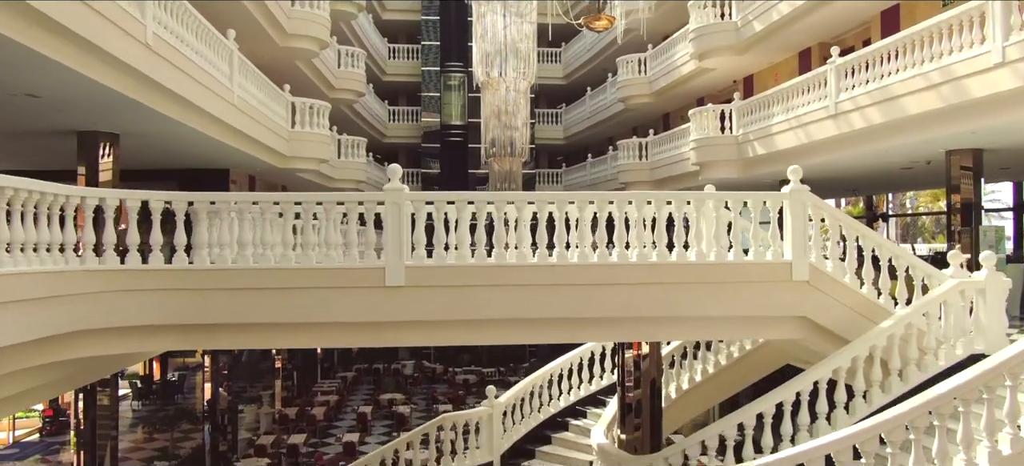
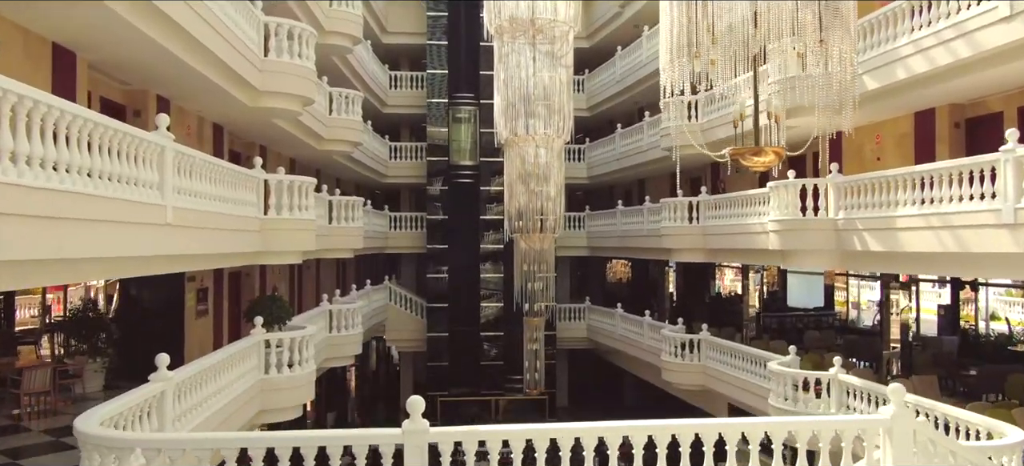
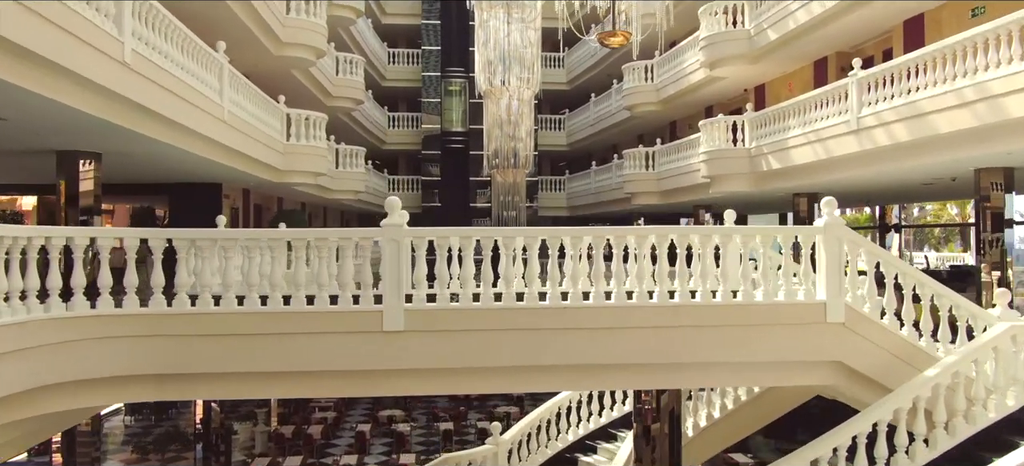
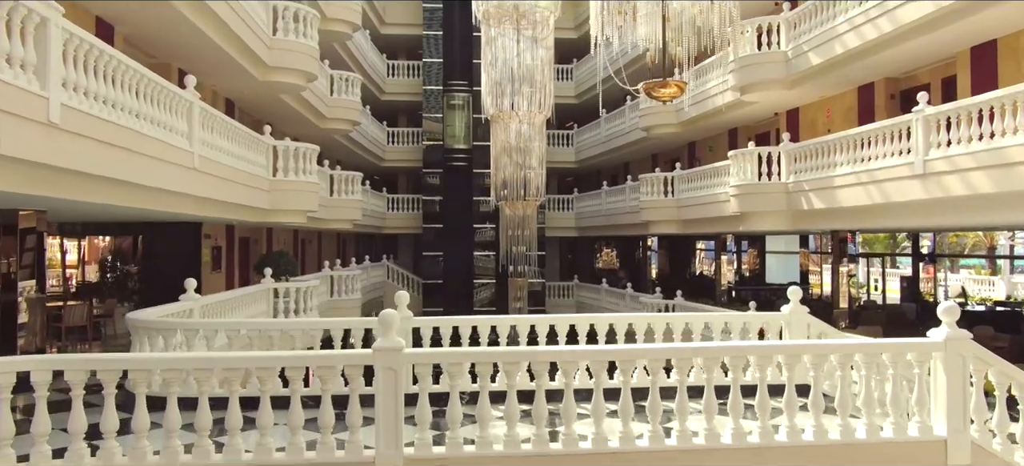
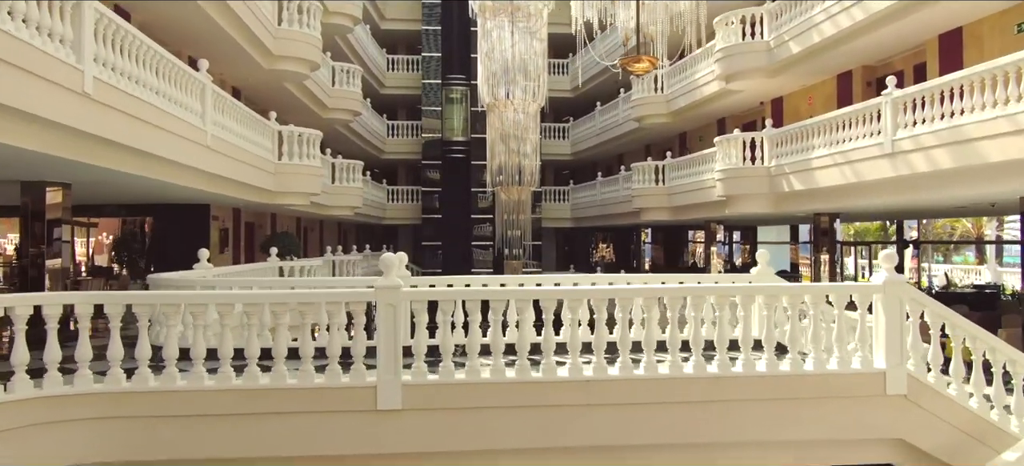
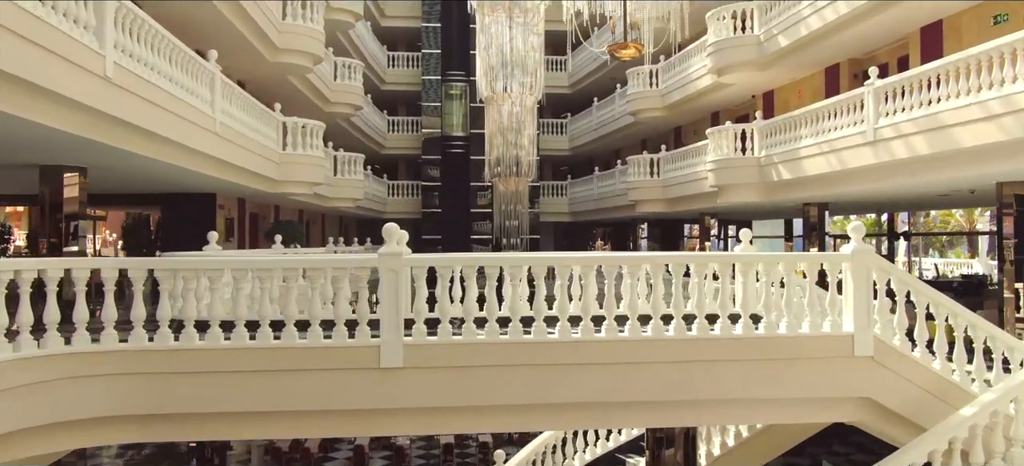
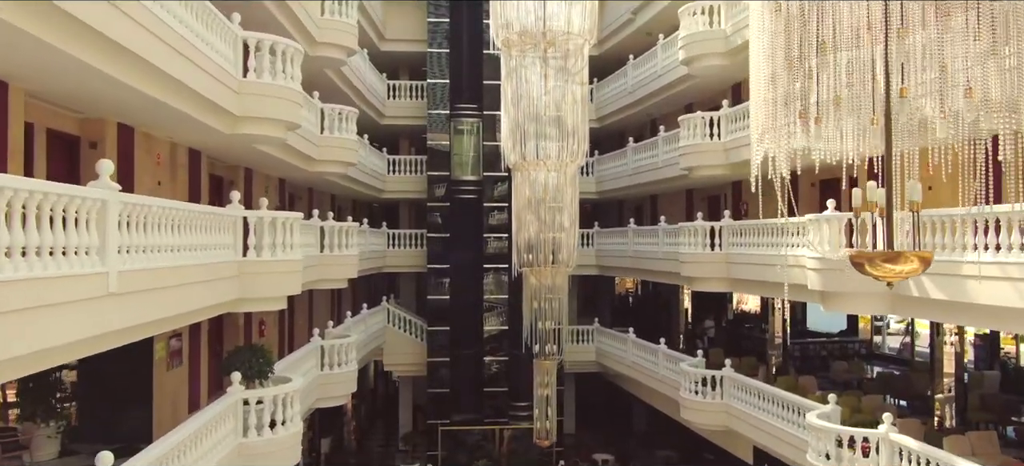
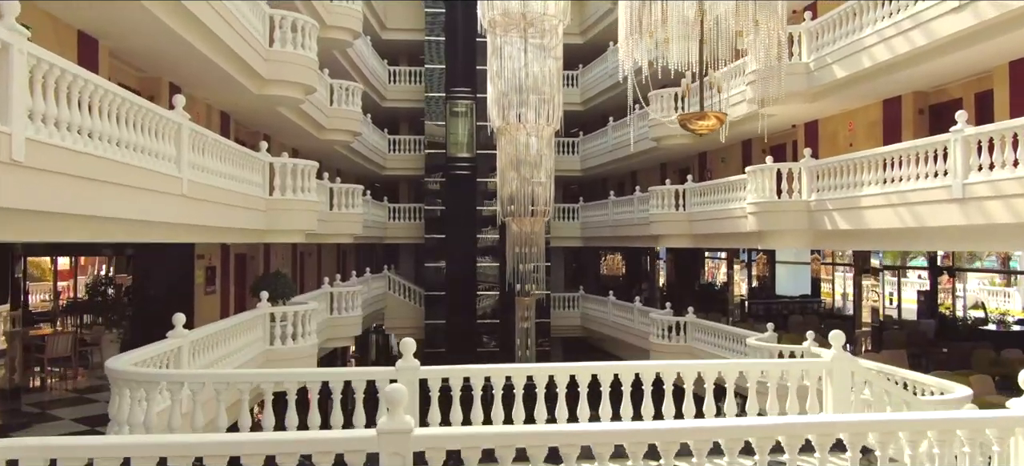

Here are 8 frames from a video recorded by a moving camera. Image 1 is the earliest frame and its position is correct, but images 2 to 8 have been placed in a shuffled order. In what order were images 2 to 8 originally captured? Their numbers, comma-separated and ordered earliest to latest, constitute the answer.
3, 6, 5, 4, 8, 2, 7
